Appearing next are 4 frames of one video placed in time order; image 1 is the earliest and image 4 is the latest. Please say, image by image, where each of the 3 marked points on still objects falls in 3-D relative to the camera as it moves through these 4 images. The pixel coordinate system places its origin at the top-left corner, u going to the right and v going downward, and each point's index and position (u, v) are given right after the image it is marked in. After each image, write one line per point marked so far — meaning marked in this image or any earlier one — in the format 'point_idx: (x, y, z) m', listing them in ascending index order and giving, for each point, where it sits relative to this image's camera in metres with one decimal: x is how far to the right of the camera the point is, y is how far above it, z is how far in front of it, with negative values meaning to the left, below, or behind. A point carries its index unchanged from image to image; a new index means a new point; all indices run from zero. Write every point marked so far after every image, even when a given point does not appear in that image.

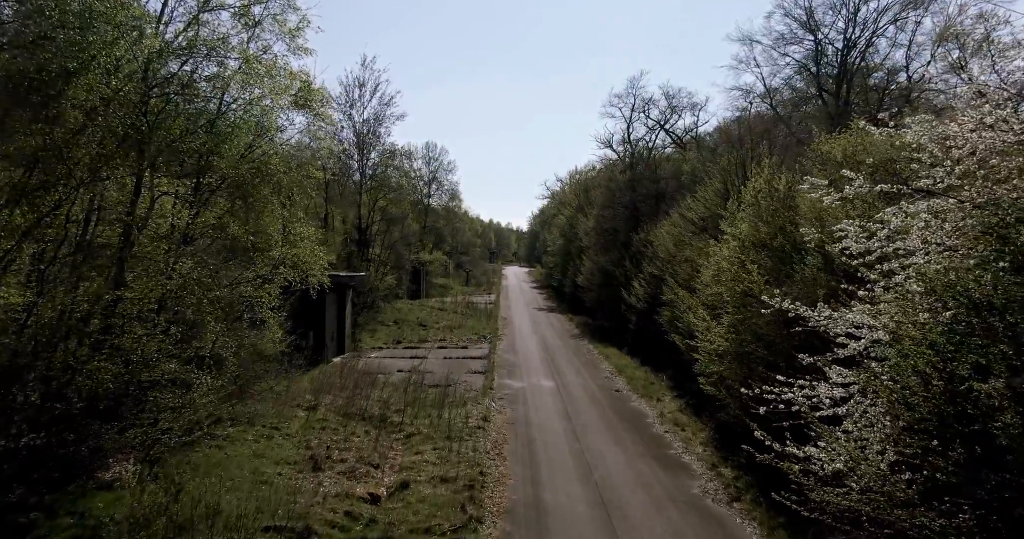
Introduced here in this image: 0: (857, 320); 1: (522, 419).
0: (+4.0, -0.6, +7.0) m
1: (+0.2, -3.5, +13.9) m
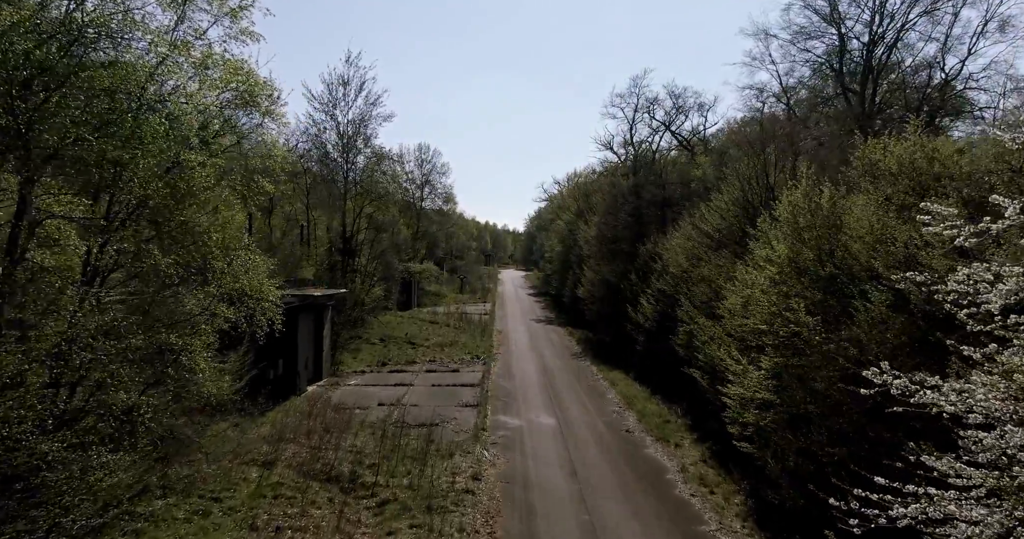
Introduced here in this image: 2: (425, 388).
0: (+4.0, -1.1, +4.9) m
1: (+0.1, -4.1, +11.8) m
2: (-2.7, -3.8, +19.0) m
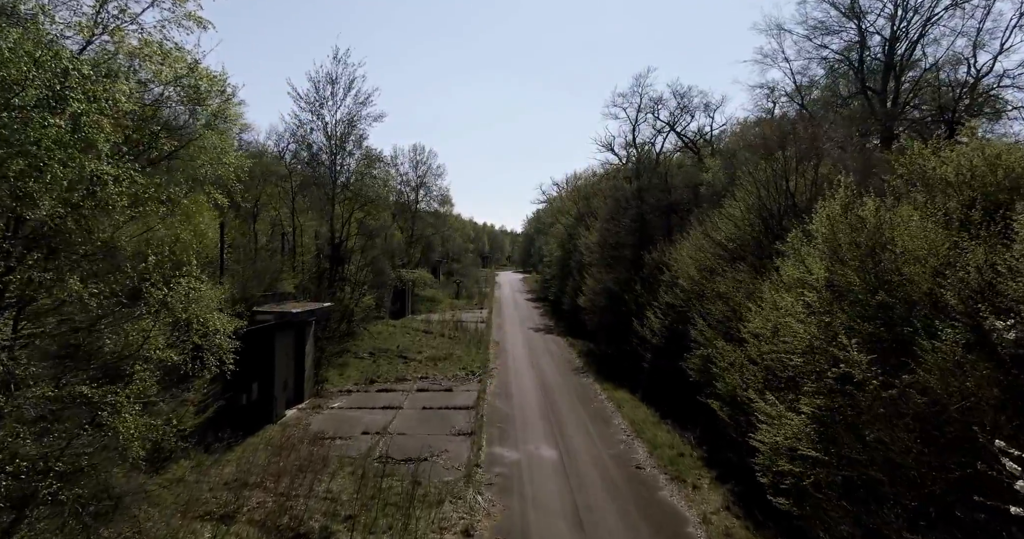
0: (+3.9, -1.5, +3.5) m
1: (+0.1, -4.4, +10.3) m
2: (-2.8, -4.1, +17.5) m
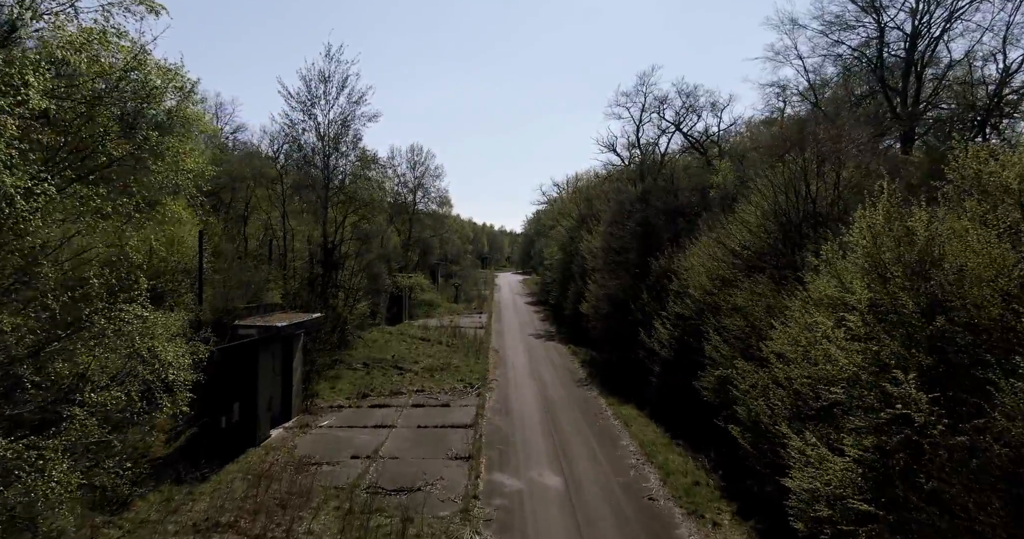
0: (+4.0, -1.8, +2.4) m
1: (+0.1, -4.7, +9.2) m
2: (-2.8, -4.4, +16.4) m
